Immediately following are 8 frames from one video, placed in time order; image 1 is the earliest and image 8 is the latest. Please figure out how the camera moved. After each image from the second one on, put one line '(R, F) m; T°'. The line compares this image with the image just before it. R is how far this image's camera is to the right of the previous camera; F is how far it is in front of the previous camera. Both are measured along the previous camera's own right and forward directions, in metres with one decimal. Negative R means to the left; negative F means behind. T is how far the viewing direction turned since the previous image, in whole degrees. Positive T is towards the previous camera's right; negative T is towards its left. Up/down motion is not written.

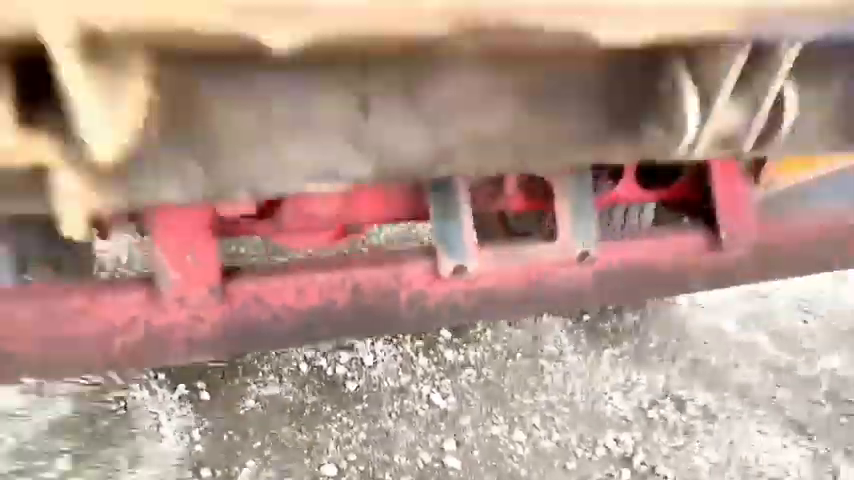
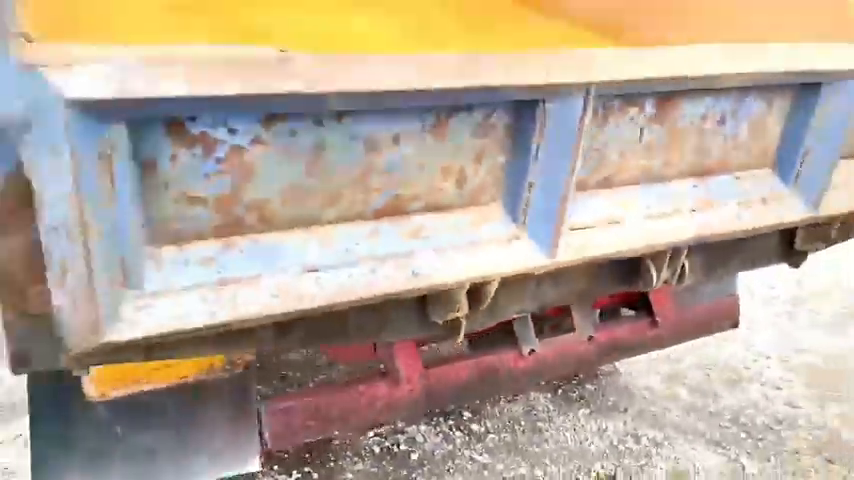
(-0.5, -1.0) m; +7°
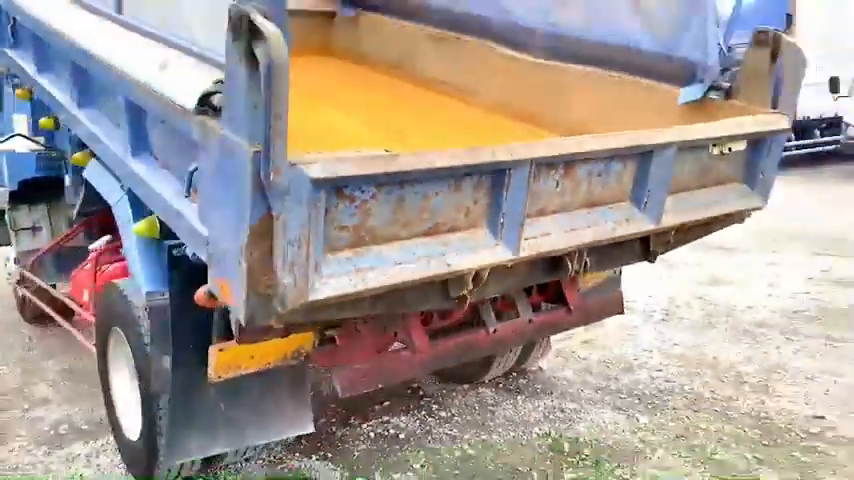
(-0.4, -1.1) m; +7°
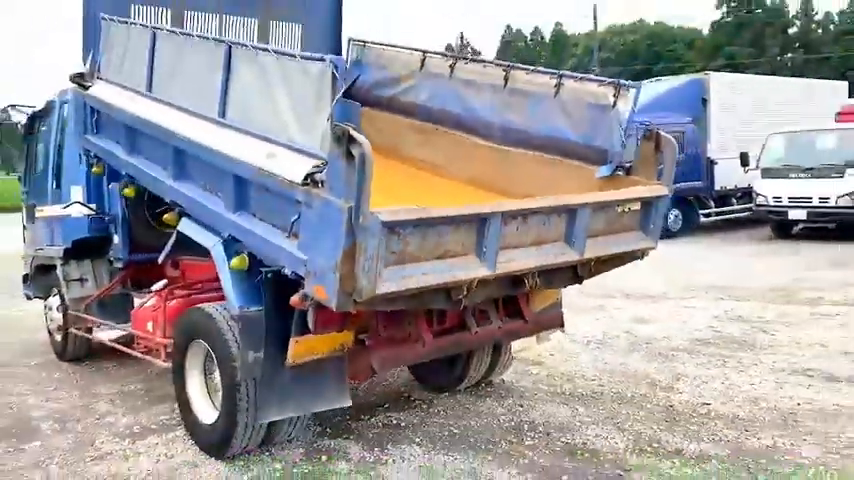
(-0.3, -1.5) m; +4°
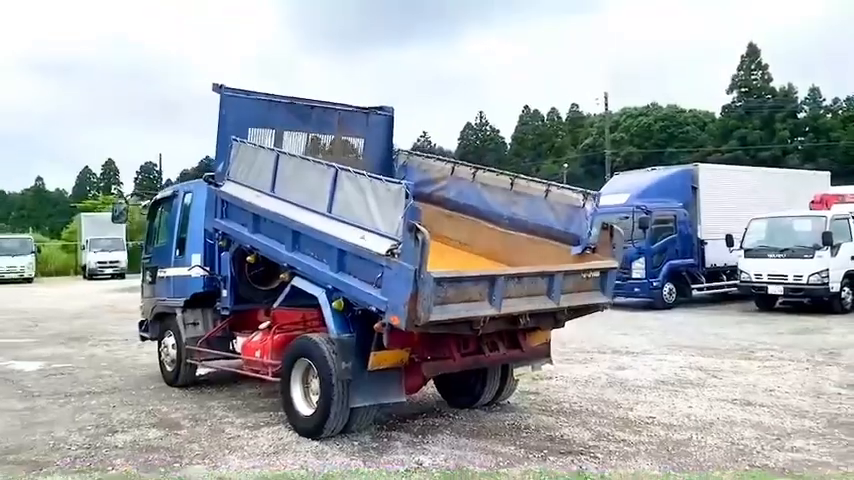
(-0.1, -2.5) m; -1°
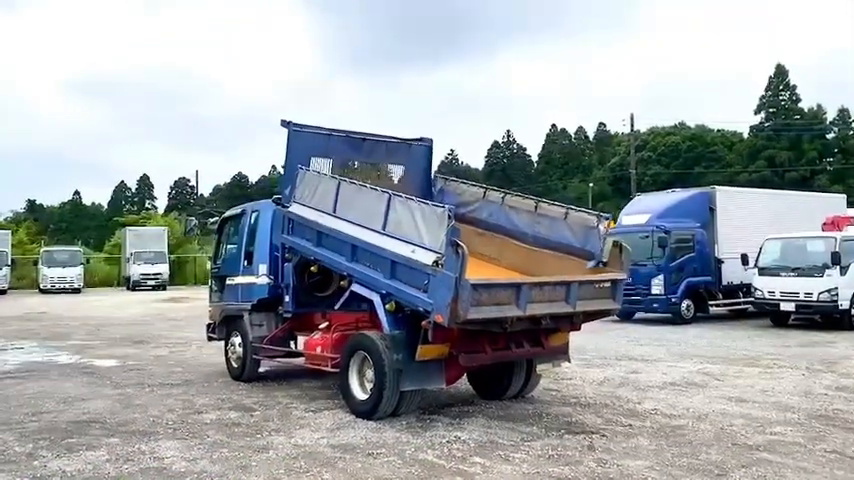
(-0.1, -1.4) m; -2°
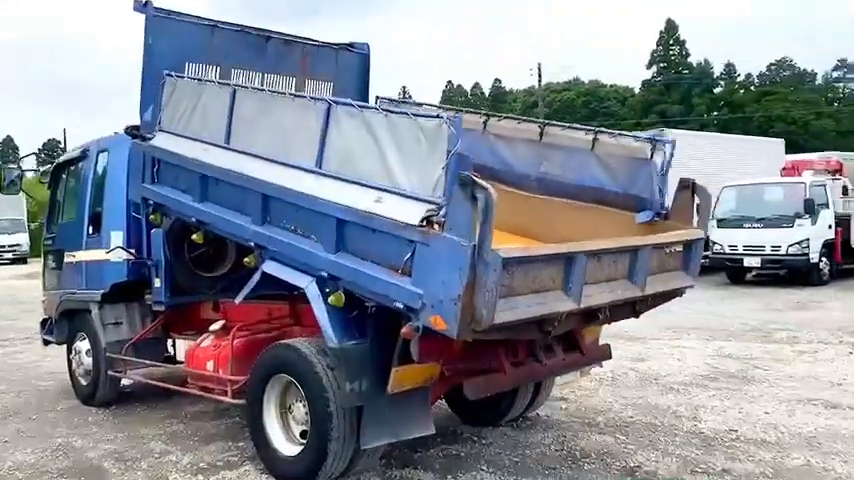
(-0.4, +3.6) m; +7°
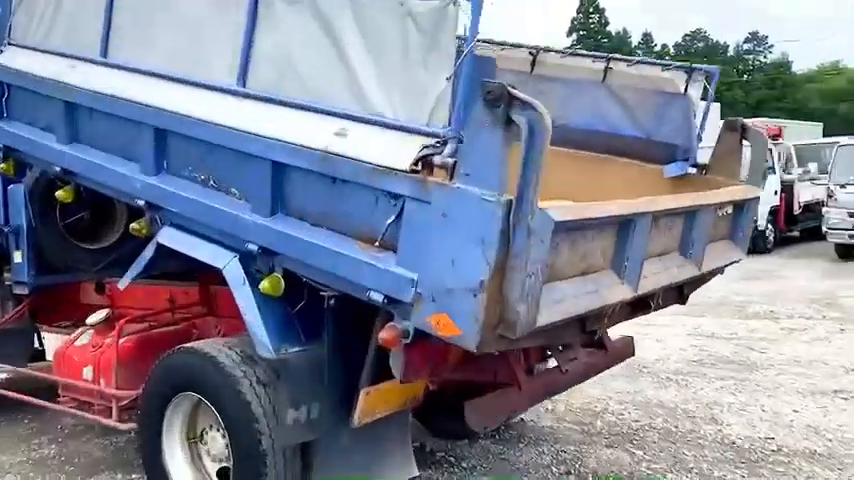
(-0.2, +1.6) m; +6°
